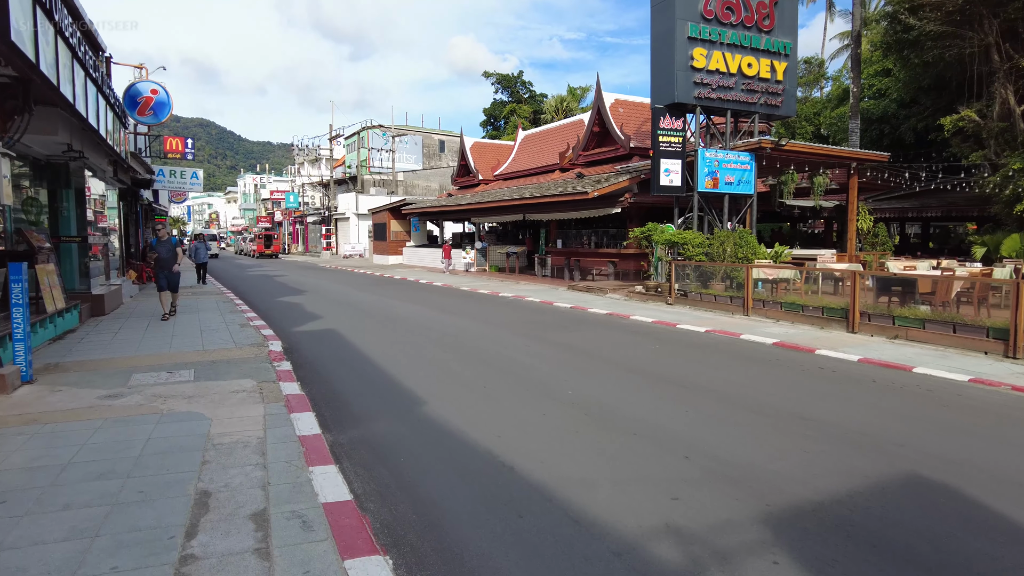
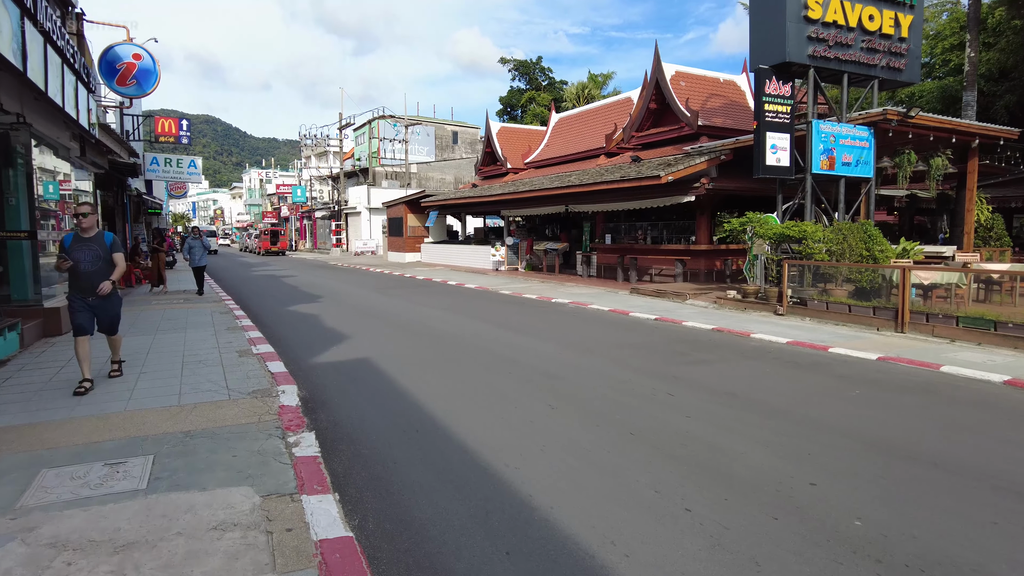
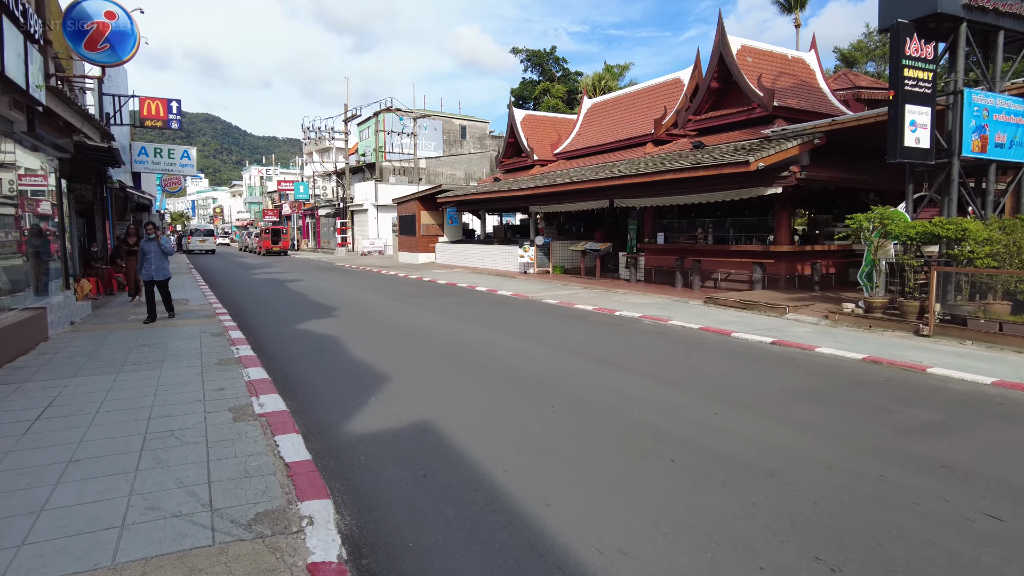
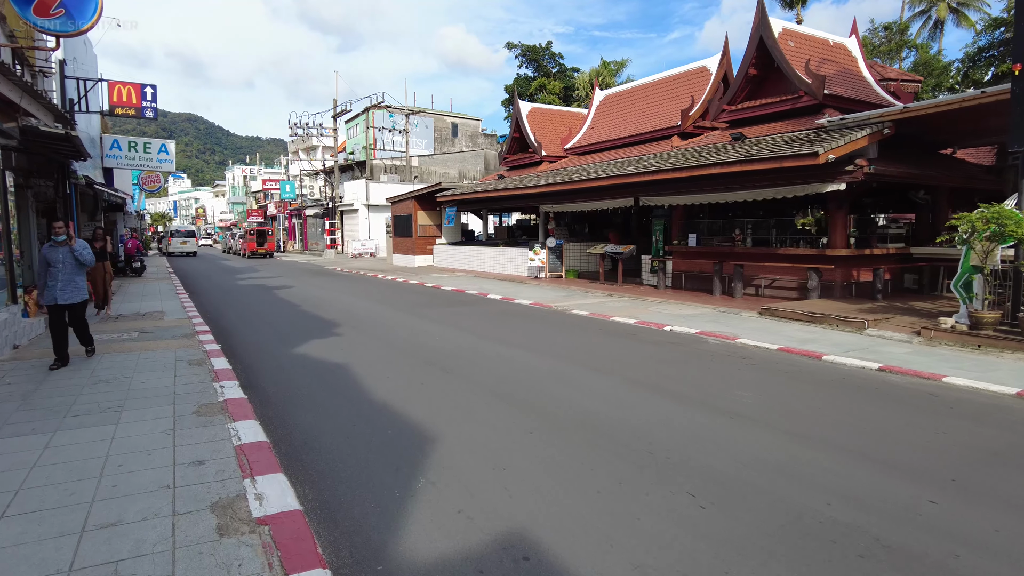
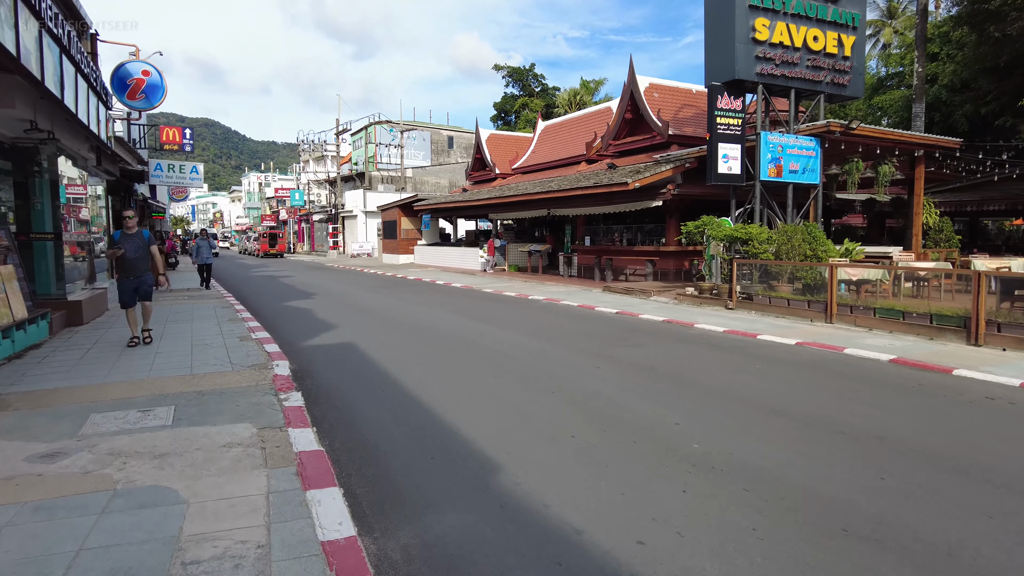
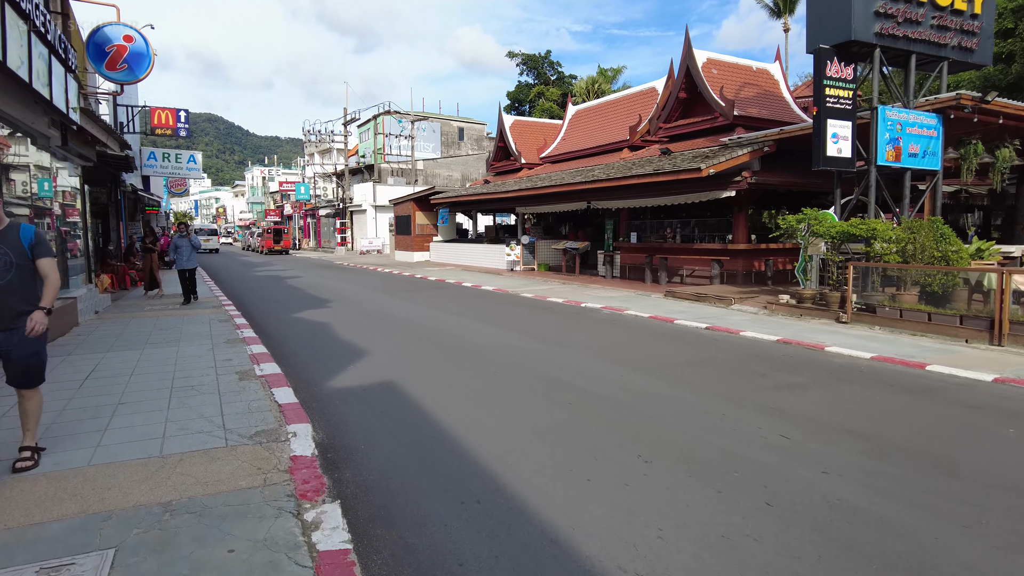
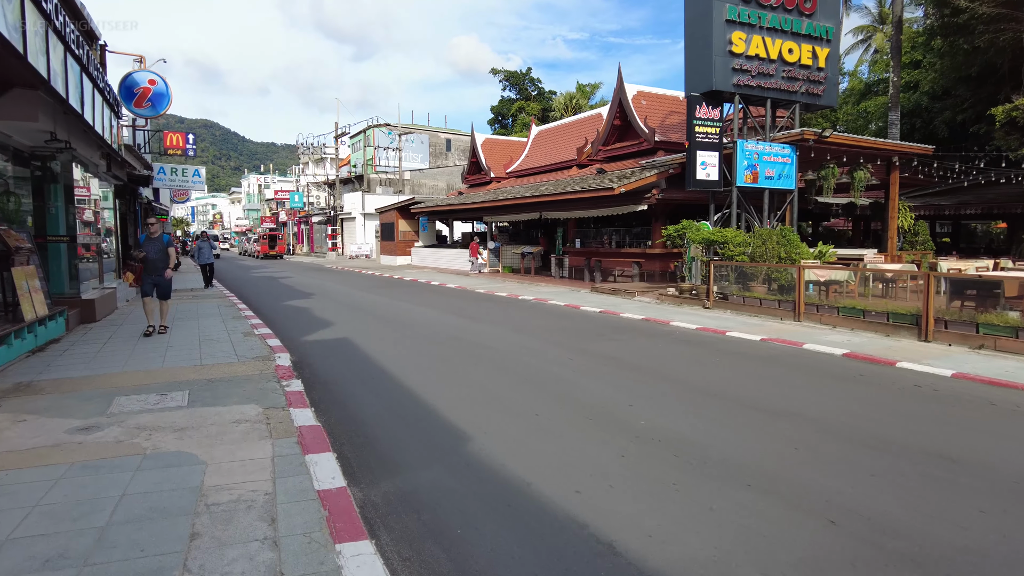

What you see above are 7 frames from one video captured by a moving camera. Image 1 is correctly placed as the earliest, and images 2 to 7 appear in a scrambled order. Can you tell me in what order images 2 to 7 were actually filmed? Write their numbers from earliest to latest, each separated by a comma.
7, 5, 2, 6, 3, 4
